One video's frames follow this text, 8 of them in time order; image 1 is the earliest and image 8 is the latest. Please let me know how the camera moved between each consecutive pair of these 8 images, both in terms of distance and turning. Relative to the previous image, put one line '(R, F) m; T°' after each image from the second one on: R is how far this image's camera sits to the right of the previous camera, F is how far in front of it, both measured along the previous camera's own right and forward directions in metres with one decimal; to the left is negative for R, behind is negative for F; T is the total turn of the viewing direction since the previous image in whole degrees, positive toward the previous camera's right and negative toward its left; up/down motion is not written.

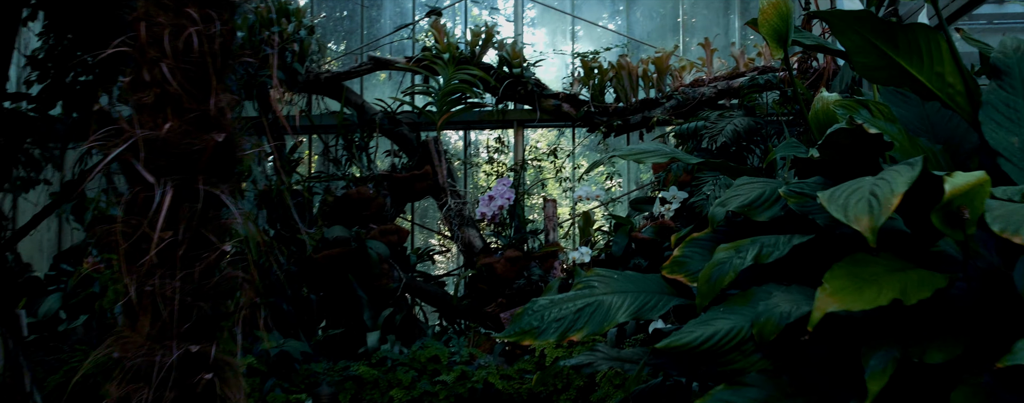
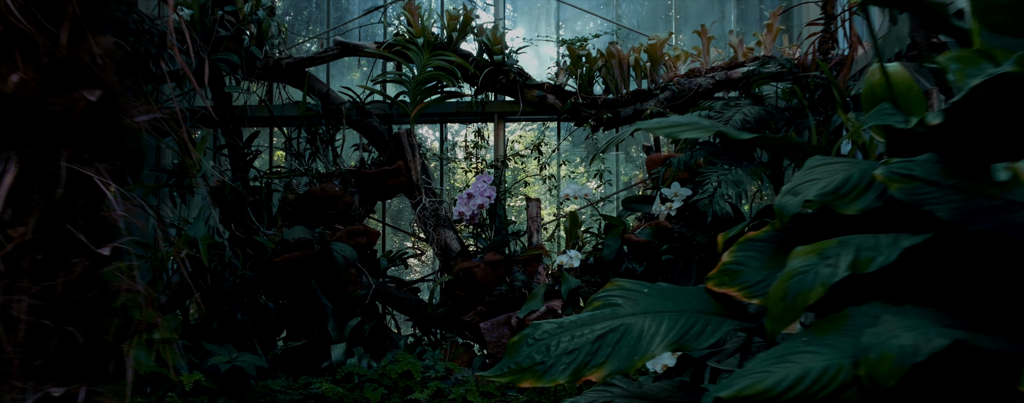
(0.0, +0.3) m; +2°
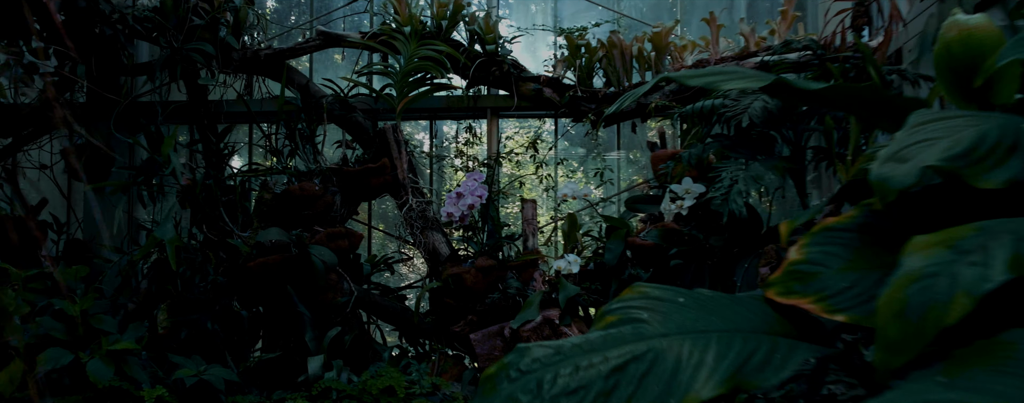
(0.0, +0.2) m; 0°
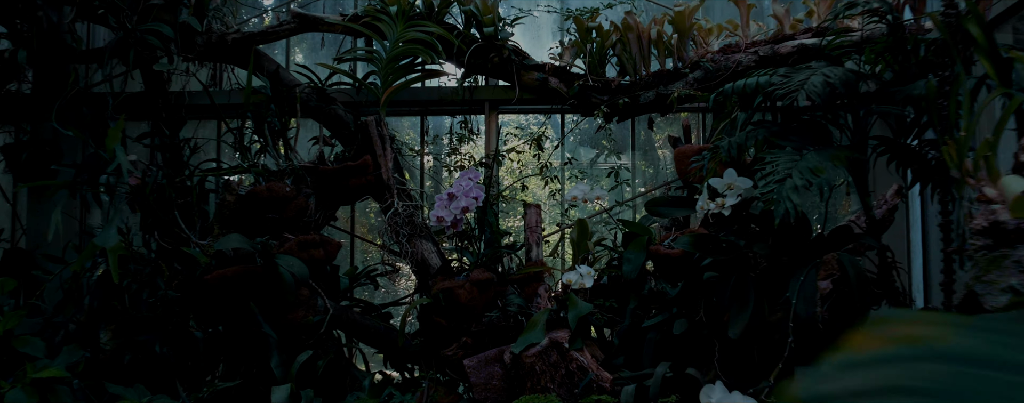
(0.0, +0.4) m; 0°
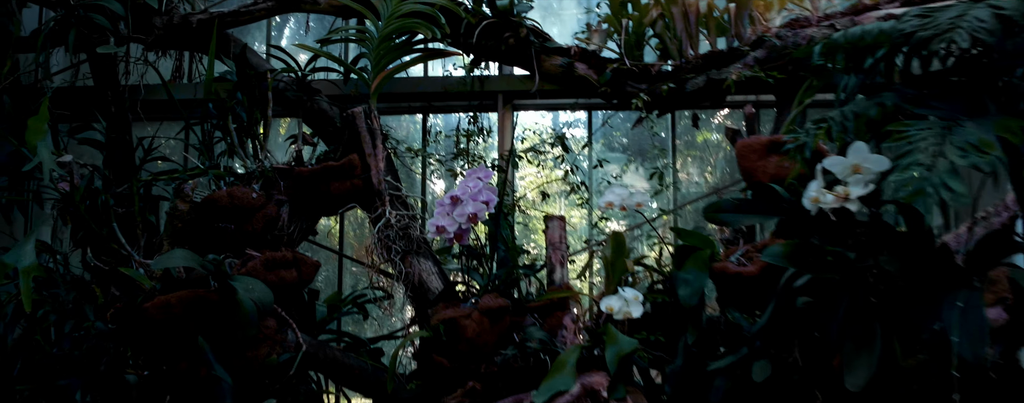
(0.0, +0.5) m; -1°
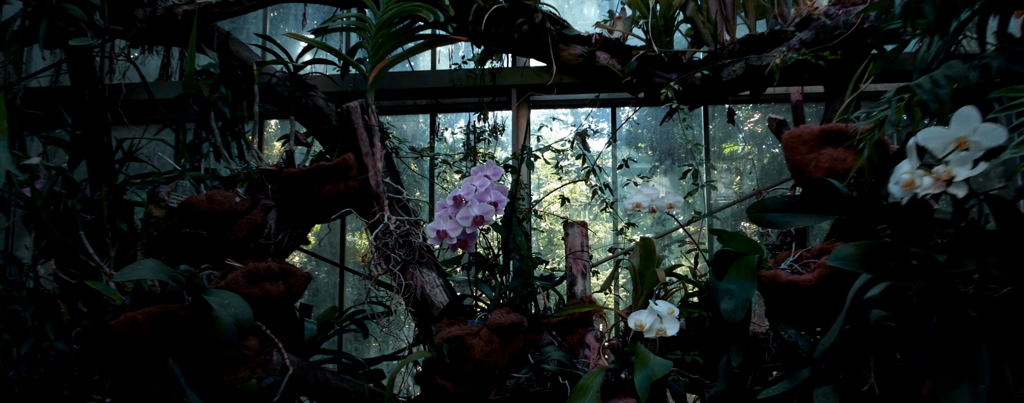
(0.0, +0.2) m; -2°
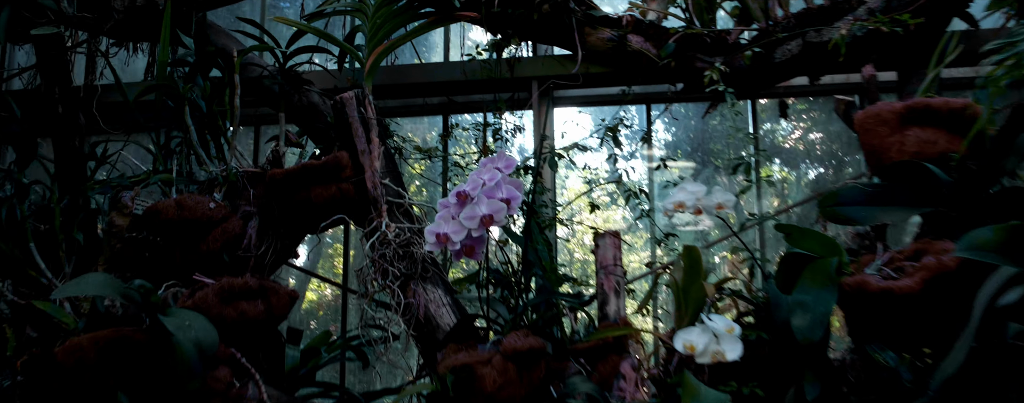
(0.0, +0.3) m; -2°
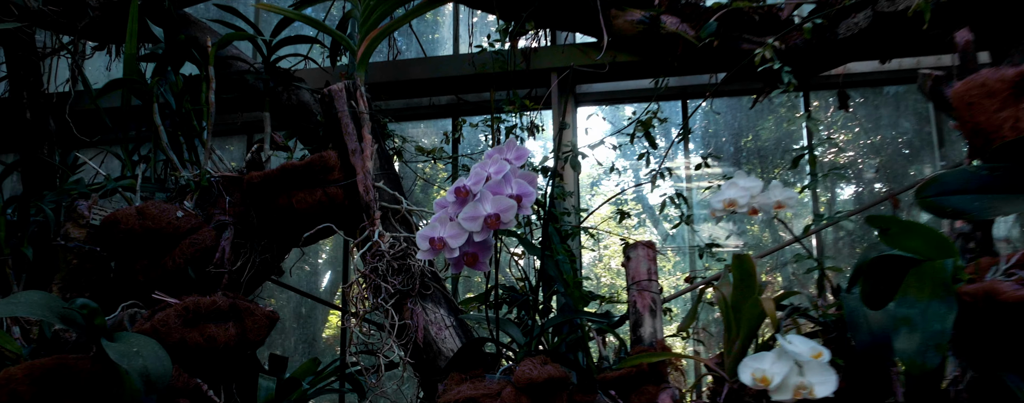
(0.0, +0.2) m; -2°
